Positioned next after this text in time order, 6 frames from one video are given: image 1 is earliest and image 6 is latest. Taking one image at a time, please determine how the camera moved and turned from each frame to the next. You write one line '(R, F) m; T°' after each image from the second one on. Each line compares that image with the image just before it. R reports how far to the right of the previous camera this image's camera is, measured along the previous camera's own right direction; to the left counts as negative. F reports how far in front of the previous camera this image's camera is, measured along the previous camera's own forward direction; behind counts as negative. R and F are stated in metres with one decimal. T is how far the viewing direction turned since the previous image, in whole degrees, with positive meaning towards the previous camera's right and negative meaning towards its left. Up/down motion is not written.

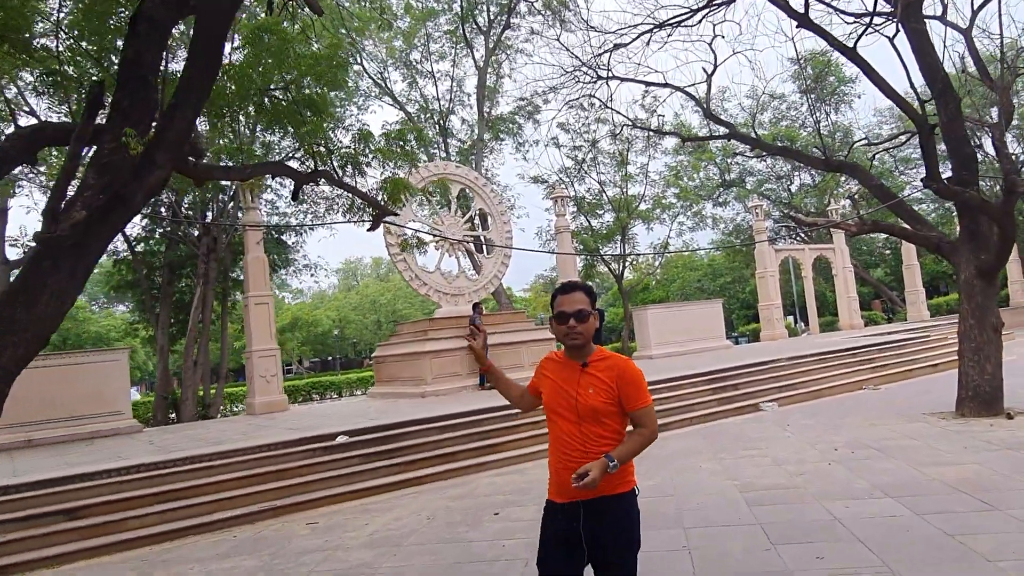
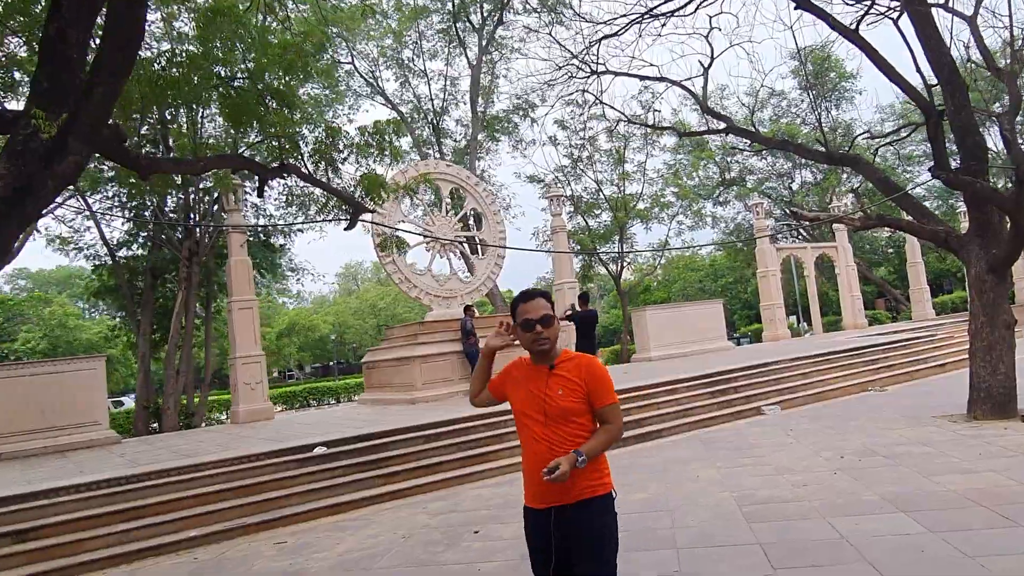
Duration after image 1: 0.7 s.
(+0.2, +0.4) m; 0°
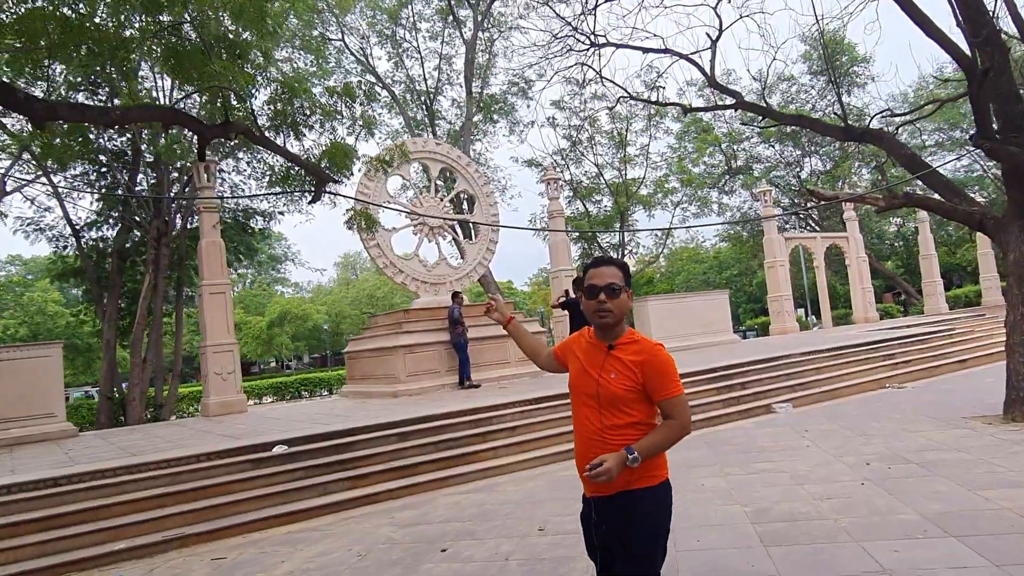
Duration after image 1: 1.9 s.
(+0.2, +0.8) m; 0°
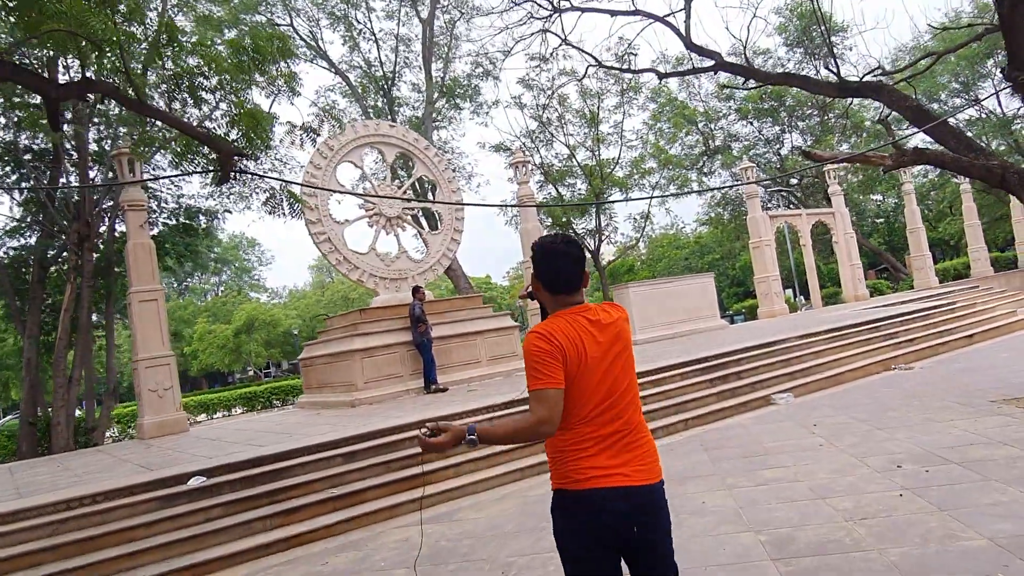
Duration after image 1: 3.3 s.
(+0.2, +1.1) m; +1°
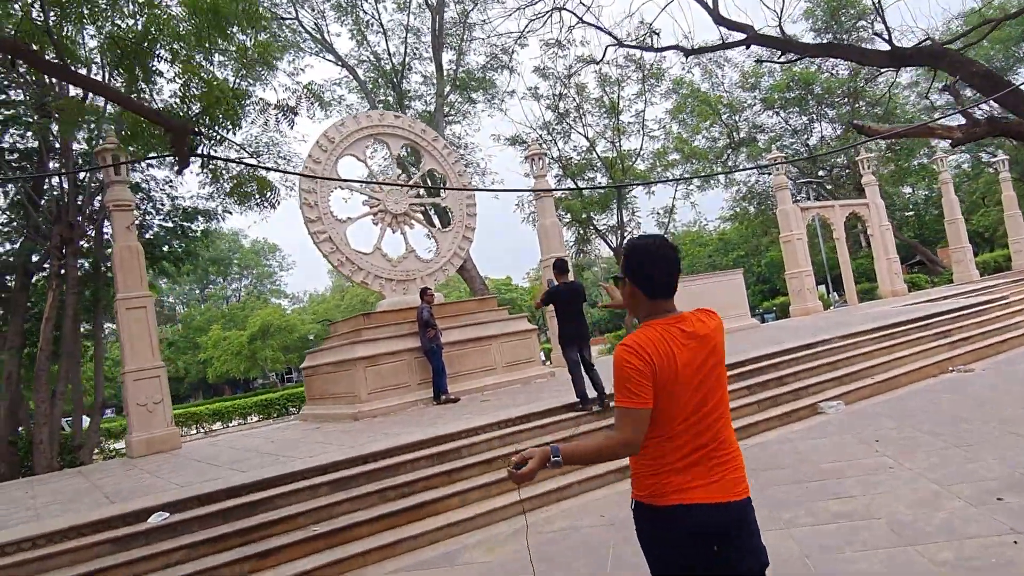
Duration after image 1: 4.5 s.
(+0.1, +0.8) m; -2°
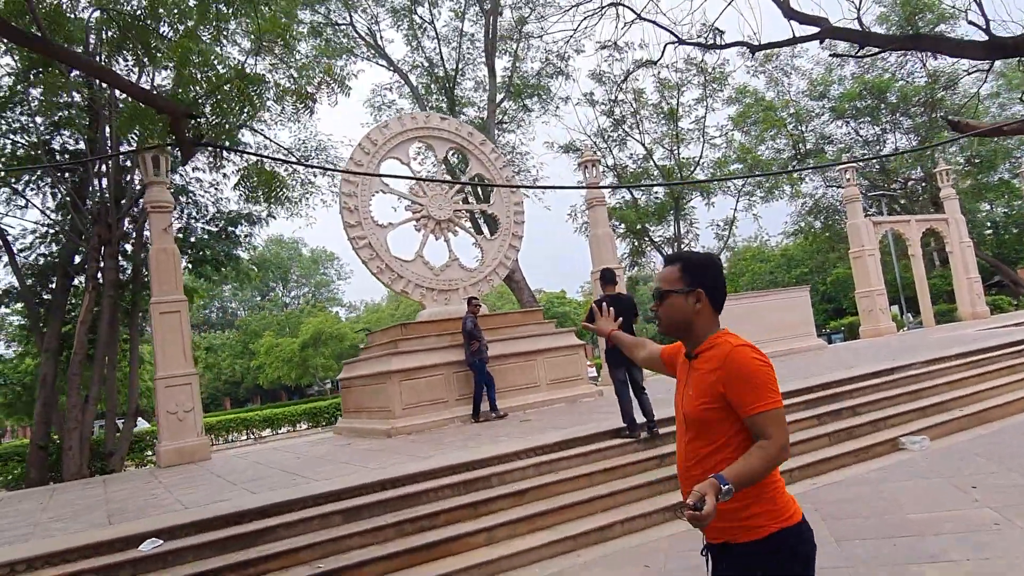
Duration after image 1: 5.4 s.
(+0.1, +0.6) m; -4°
